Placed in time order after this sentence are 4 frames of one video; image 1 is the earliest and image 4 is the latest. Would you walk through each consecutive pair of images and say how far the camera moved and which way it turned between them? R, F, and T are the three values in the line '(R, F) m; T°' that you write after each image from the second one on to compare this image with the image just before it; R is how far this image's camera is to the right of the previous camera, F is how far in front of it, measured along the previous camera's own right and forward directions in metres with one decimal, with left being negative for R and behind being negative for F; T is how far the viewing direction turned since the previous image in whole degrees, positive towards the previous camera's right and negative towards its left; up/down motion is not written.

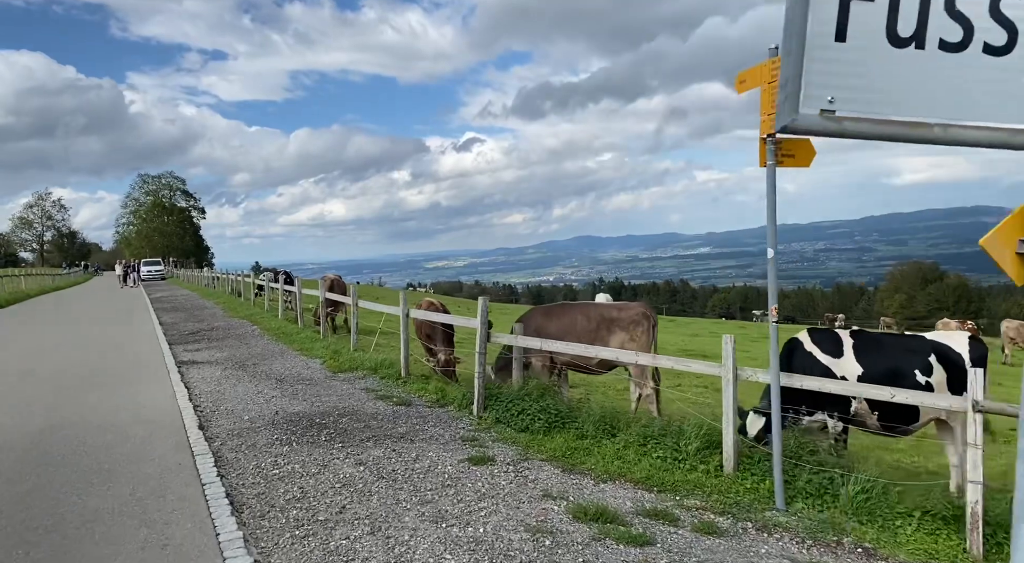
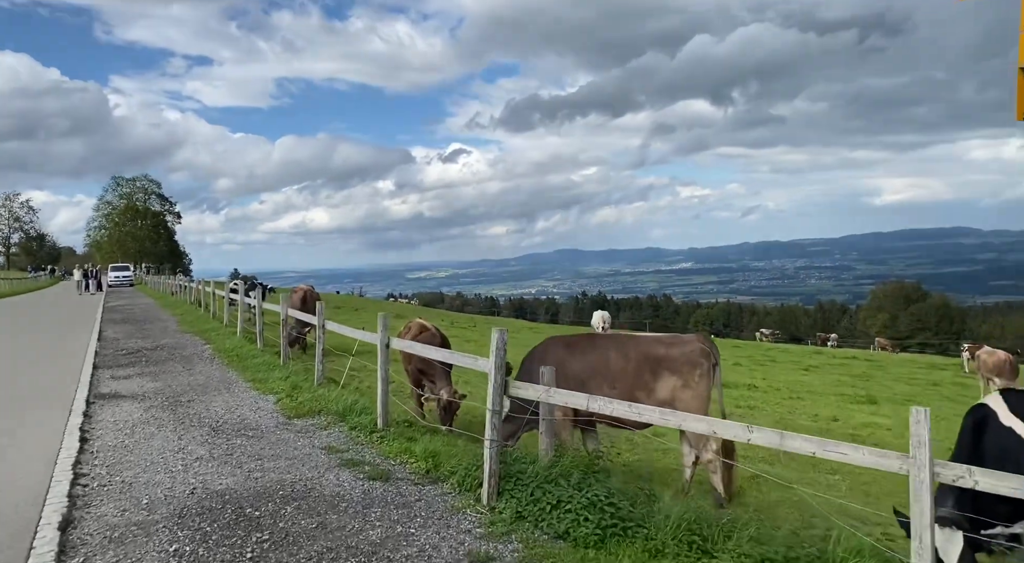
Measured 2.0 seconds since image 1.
(-0.4, +2.9) m; +1°
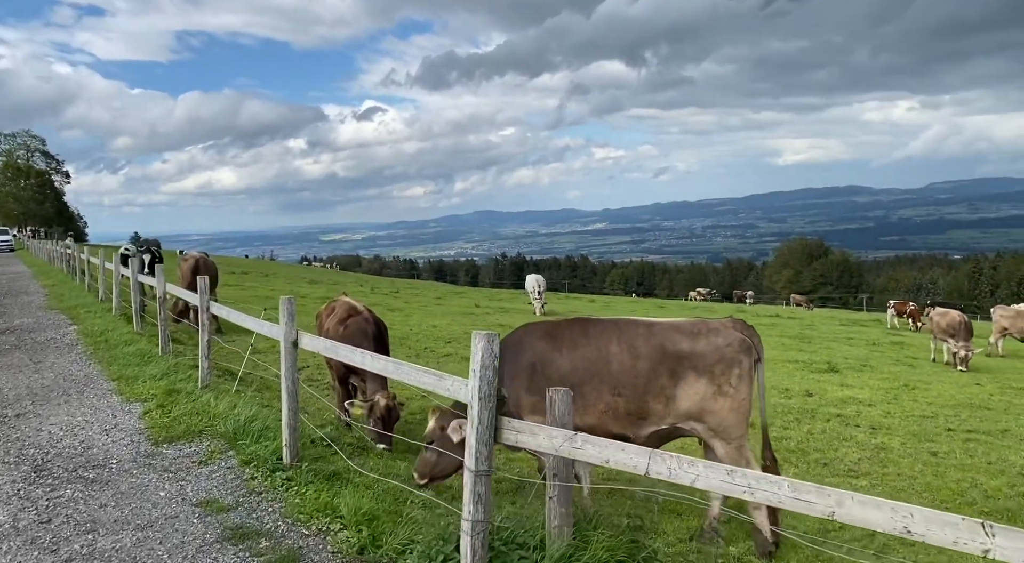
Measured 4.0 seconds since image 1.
(-0.4, +2.6) m; +6°
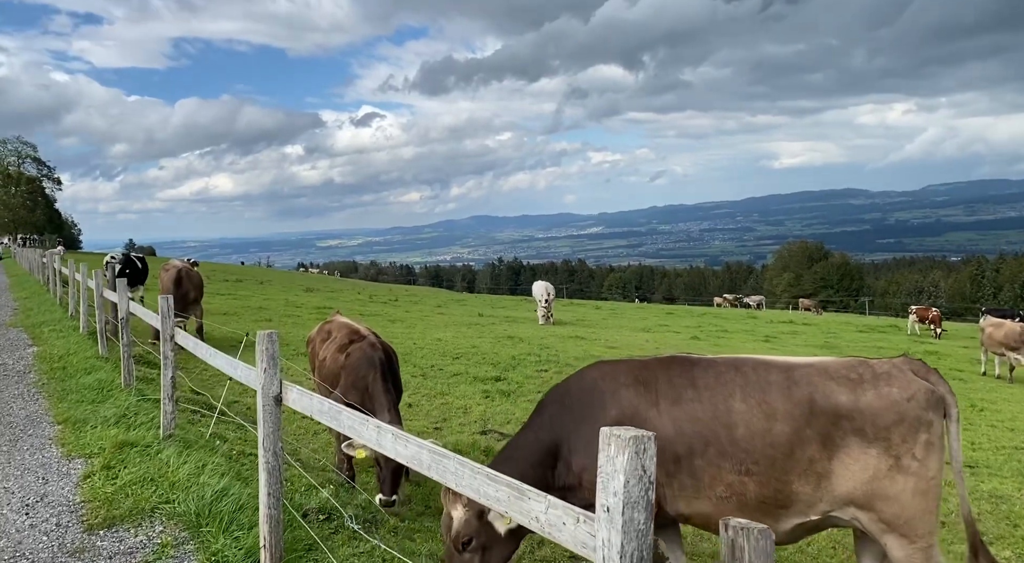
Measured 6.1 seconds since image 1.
(-0.4, +1.8) m; 0°
